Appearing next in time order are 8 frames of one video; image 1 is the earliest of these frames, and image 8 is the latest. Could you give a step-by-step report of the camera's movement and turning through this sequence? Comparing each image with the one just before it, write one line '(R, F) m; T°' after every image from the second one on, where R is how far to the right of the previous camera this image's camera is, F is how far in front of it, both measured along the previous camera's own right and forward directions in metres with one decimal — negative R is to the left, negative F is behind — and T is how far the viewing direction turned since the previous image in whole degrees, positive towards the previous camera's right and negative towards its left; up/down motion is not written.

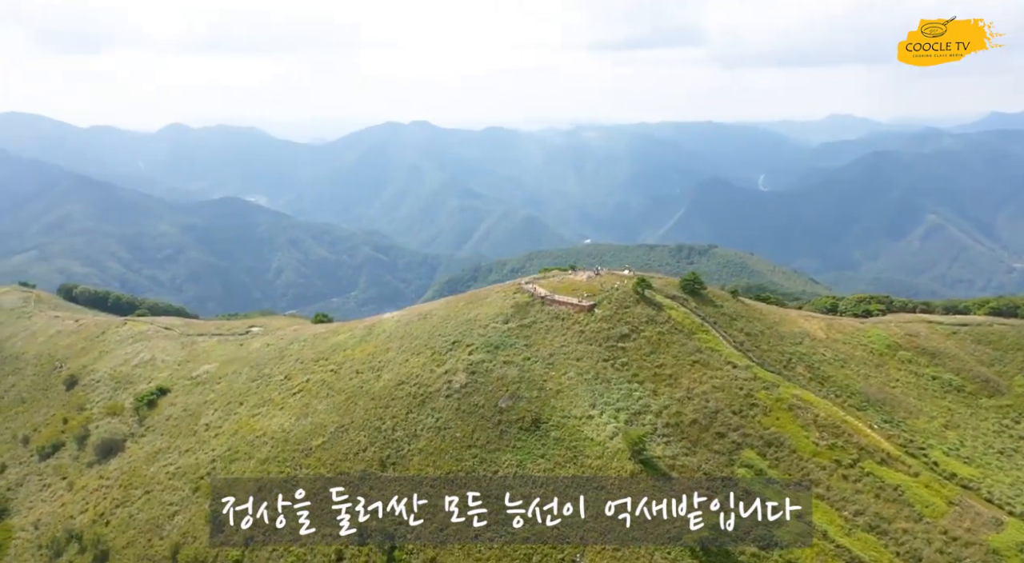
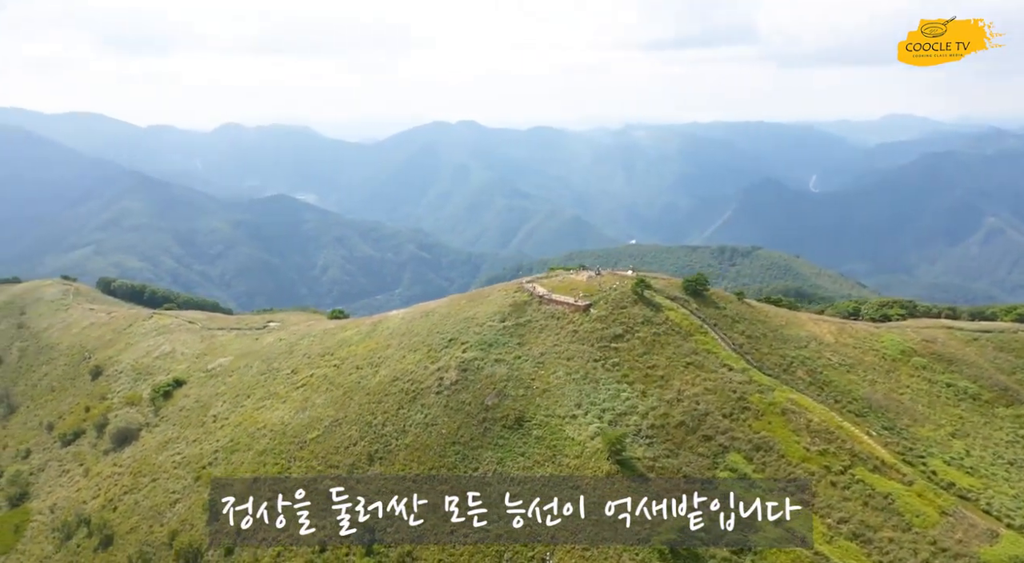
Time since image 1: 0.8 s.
(+2.4, 0.0) m; -3°
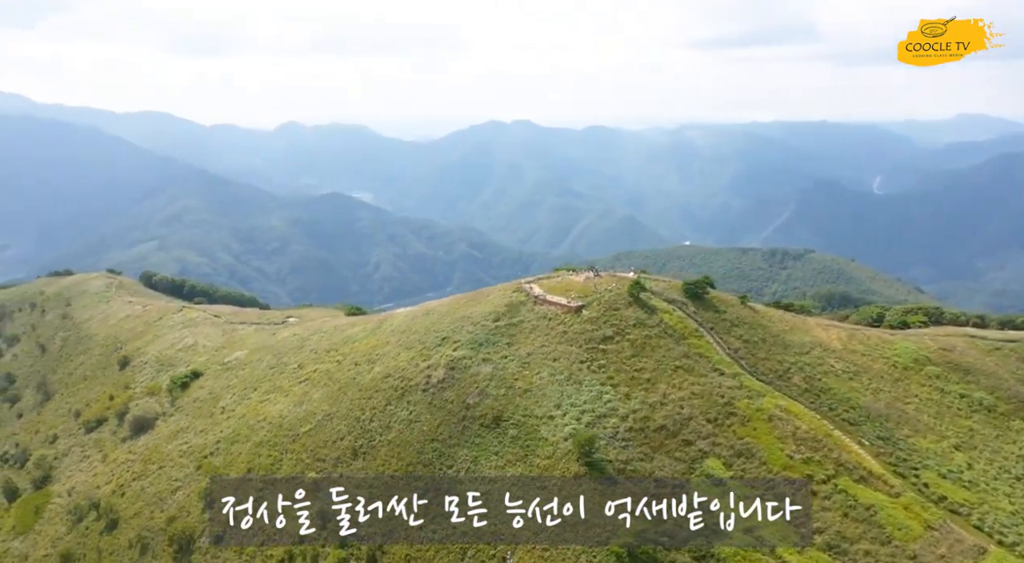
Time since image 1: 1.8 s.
(+3.0, -0.1) m; -3°
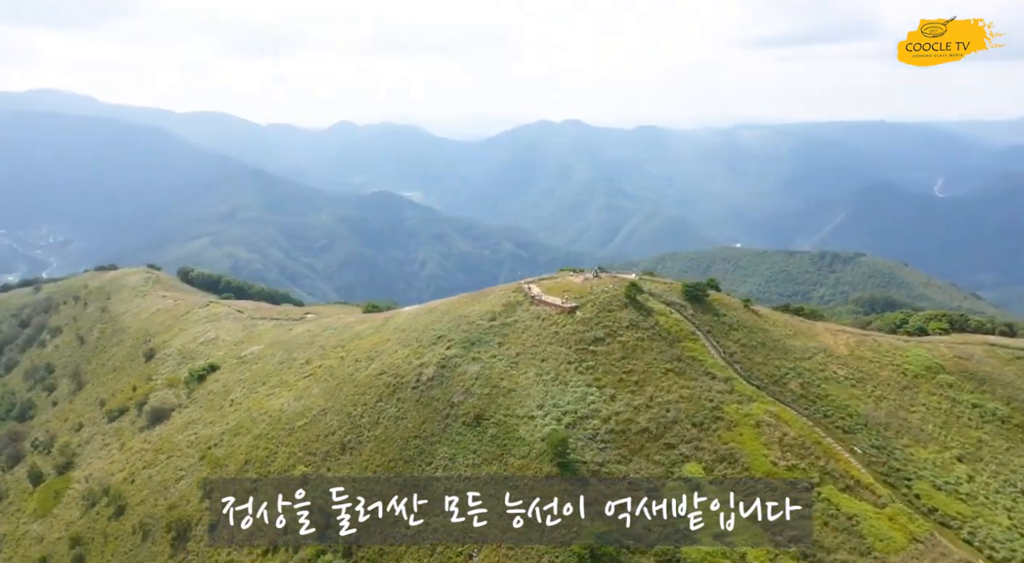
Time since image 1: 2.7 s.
(+2.7, -0.1) m; -3°
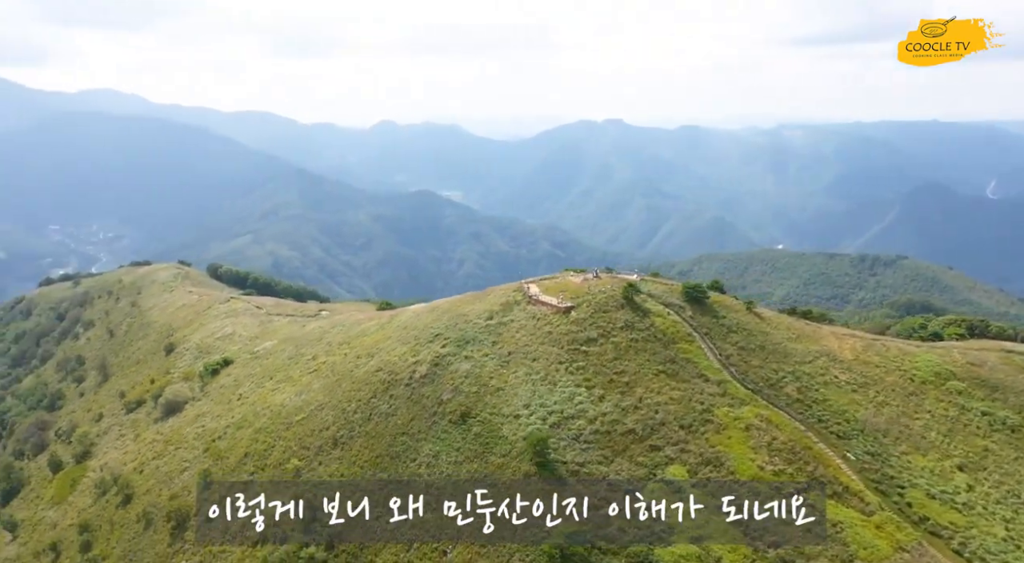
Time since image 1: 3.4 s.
(+2.1, -0.1) m; -2°
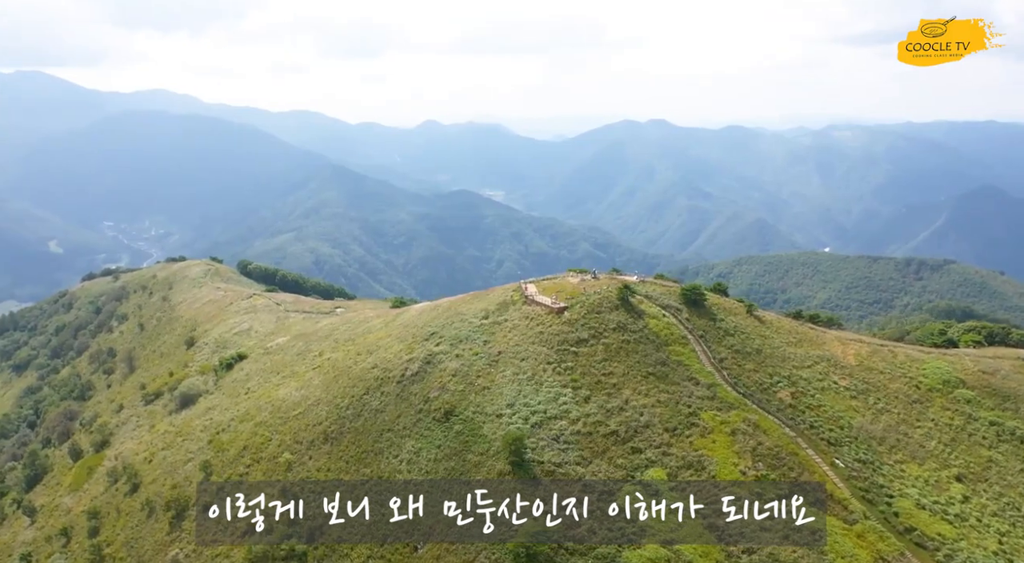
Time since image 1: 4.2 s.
(+2.4, -0.2) m; -2°
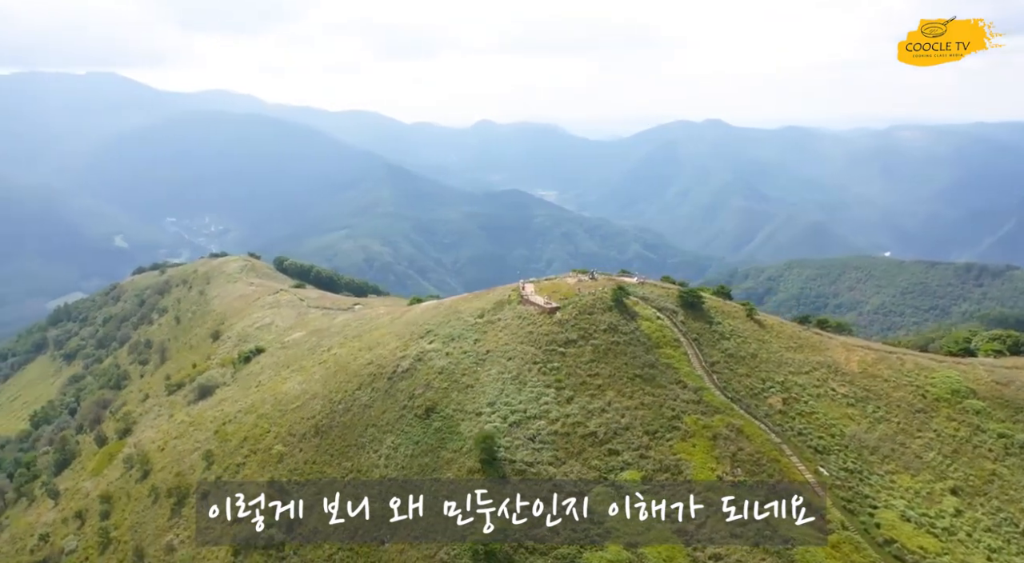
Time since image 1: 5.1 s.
(+3.0, -0.2) m; -3°
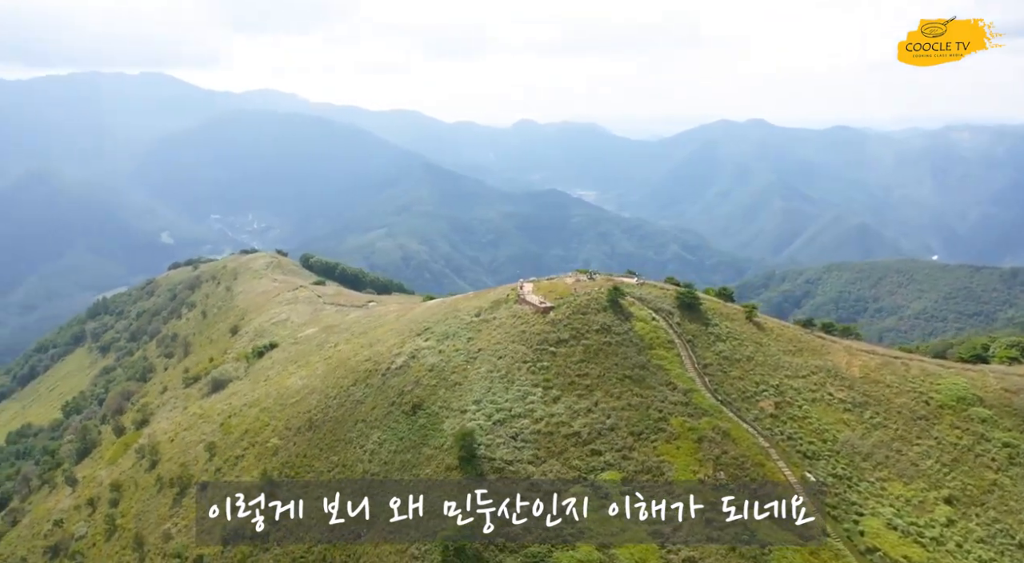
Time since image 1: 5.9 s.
(+2.3, -0.2) m; -2°
